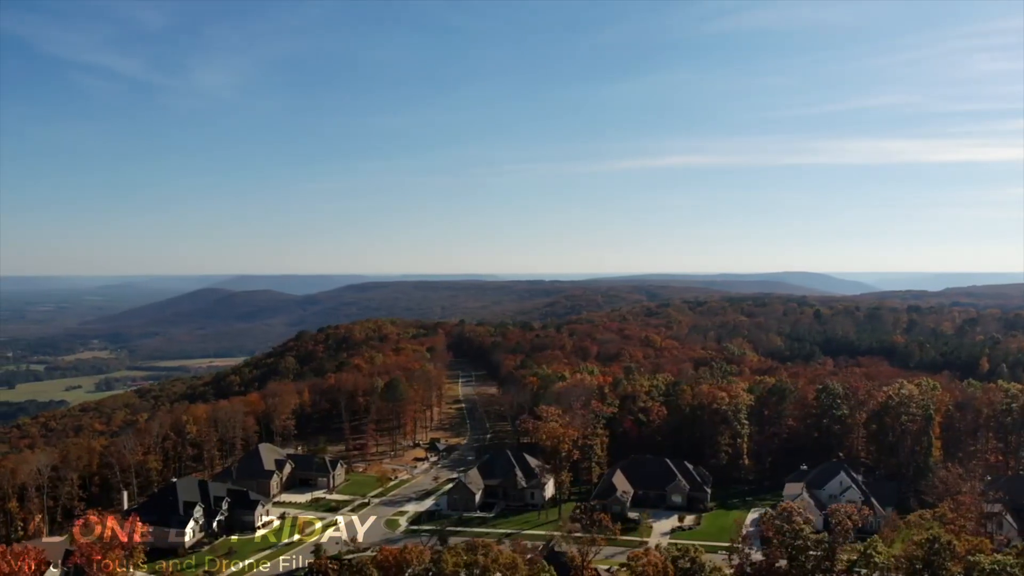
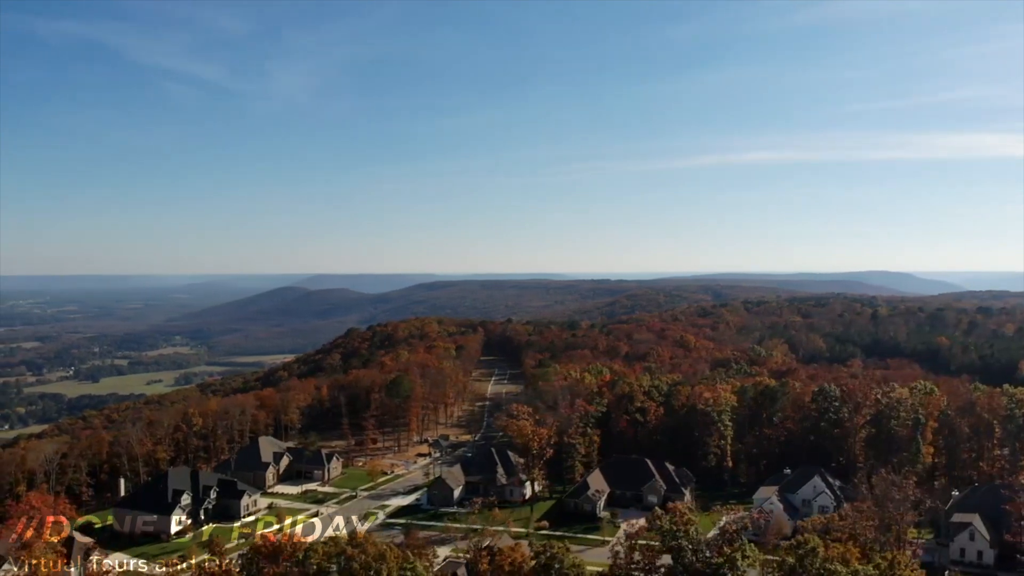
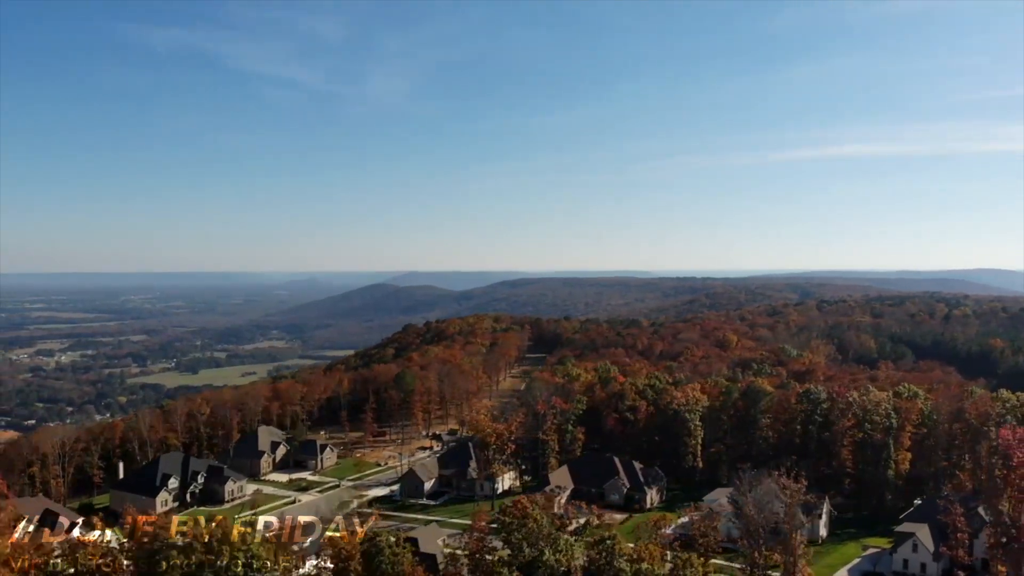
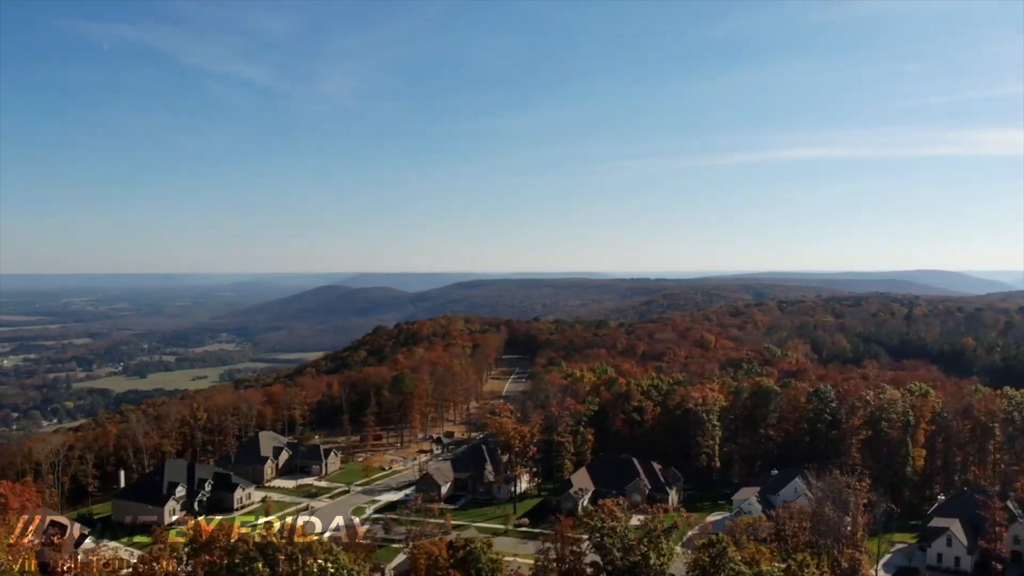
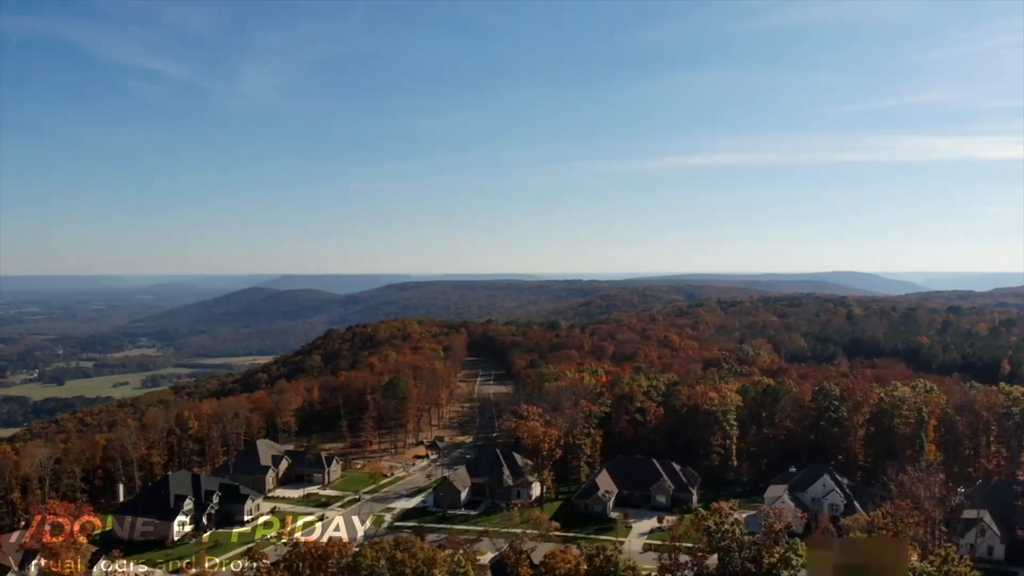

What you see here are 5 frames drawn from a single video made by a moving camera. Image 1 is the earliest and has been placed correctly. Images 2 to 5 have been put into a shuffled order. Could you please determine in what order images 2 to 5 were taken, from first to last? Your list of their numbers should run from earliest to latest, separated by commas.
5, 2, 4, 3
